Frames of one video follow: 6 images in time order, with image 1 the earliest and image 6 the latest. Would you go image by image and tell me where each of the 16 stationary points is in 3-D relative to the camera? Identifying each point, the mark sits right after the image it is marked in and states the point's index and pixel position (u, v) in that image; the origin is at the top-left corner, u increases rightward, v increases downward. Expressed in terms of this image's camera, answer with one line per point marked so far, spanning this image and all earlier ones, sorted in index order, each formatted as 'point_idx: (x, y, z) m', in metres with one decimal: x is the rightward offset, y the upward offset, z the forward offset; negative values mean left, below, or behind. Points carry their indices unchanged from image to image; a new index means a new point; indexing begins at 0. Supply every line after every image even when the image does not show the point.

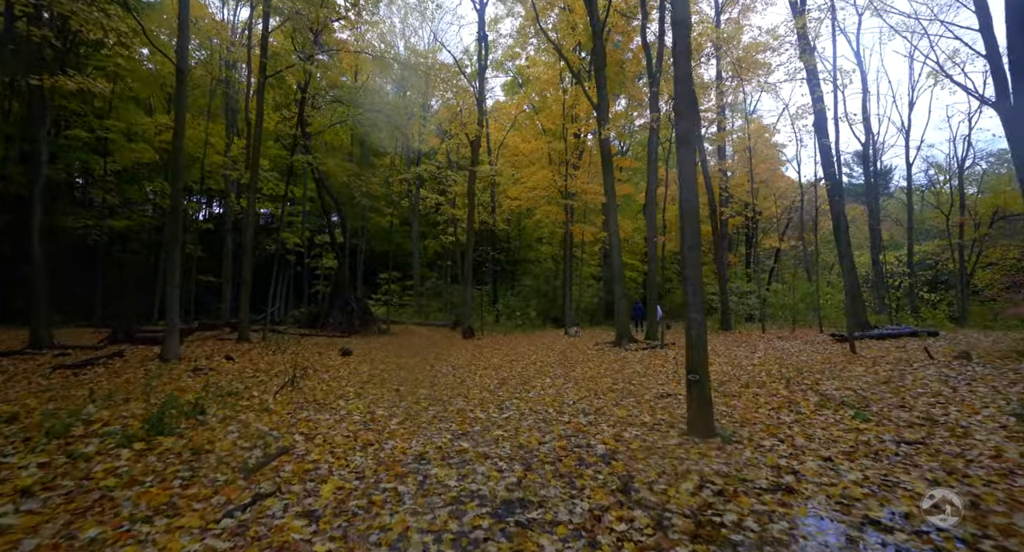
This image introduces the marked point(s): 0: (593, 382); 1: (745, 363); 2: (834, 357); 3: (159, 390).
0: (+1.4, -1.9, +7.9) m
1: (+4.7, -1.8, +9.2) m
2: (+6.2, -1.6, +8.7) m
3: (-4.2, -1.4, +5.4) m
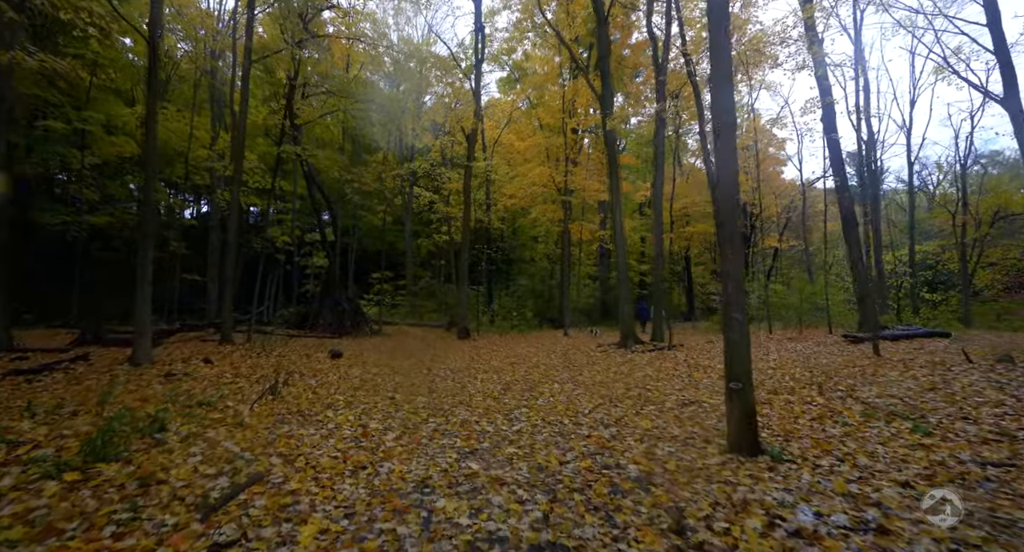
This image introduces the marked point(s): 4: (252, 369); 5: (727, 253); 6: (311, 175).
0: (+1.5, -1.8, +7.3) m
1: (+4.8, -1.8, +8.6) m
2: (+6.2, -1.5, +8.2) m
3: (-4.1, -1.3, +4.7) m
4: (-4.3, -1.6, +7.5) m
5: (+1.9, +0.2, +4.1) m
6: (-8.3, +4.1, +18.7) m
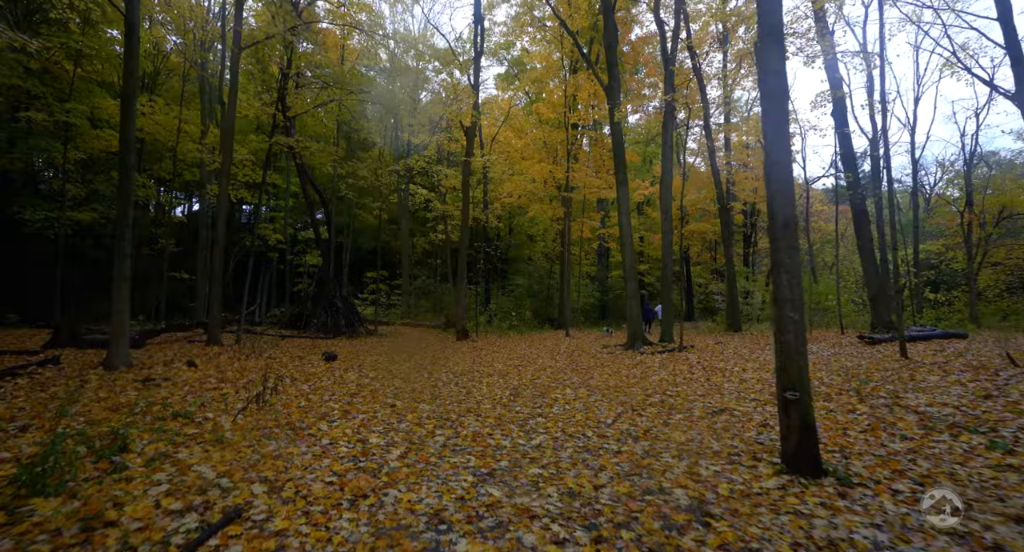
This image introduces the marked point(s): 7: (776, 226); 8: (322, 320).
0: (+1.6, -1.8, +6.8) m
1: (+4.9, -1.7, +8.2) m
2: (+6.4, -1.5, +7.7) m
3: (-3.9, -1.2, +4.2) m
4: (-4.2, -1.5, +7.0) m
5: (+2.1, +0.3, +3.6) m
6: (-8.3, +4.2, +18.1) m
7: (+2.1, +0.4, +3.6) m
8: (-7.3, -1.7, +17.4) m
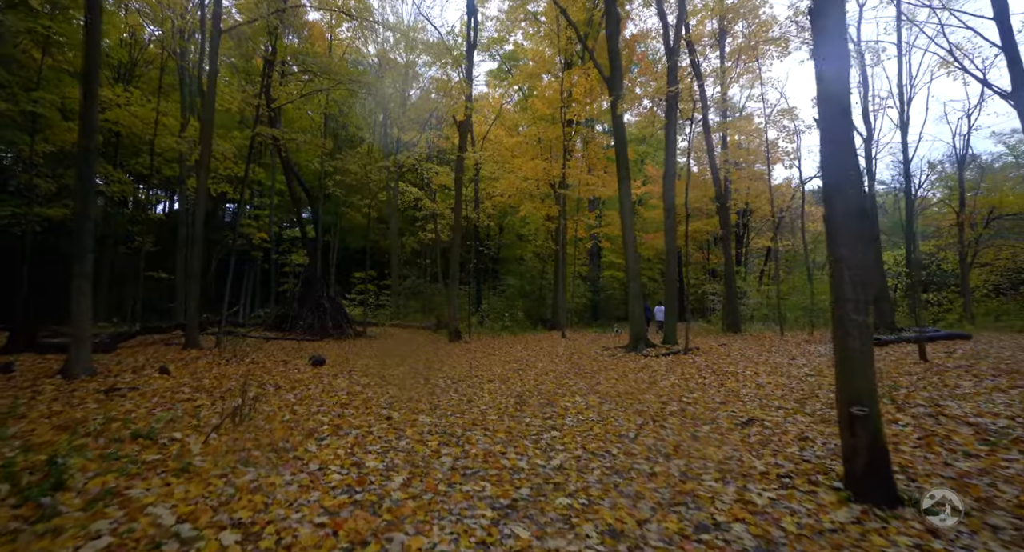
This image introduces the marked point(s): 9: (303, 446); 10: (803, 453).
0: (+1.7, -1.7, +6.3) m
1: (+4.9, -1.7, +7.8) m
2: (+6.4, -1.5, +7.4) m
3: (-3.8, -1.2, +3.5) m
4: (-4.1, -1.5, +6.3) m
5: (+2.3, +0.3, +3.1) m
6: (-8.5, +4.2, +17.3) m
7: (+2.3, +0.4, +3.2) m
8: (-7.5, -1.7, +16.7) m
9: (-1.7, -1.4, +3.6) m
10: (+2.5, -1.5, +3.8) m
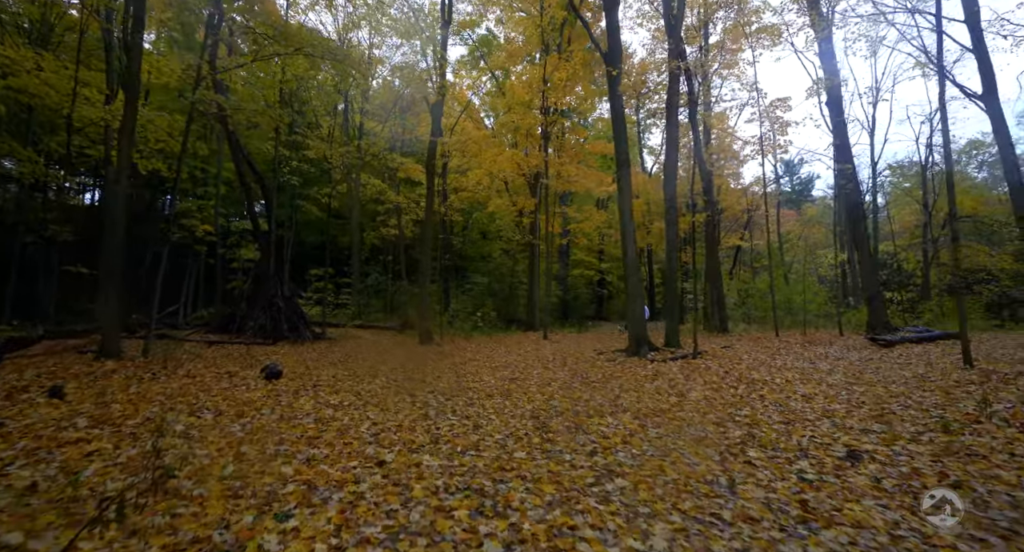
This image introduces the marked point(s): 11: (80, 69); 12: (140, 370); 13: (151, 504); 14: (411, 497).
0: (+1.9, -1.6, +5.2) m
1: (+5.0, -1.6, +6.9) m
2: (+6.5, -1.4, +6.6) m
3: (-3.4, -1.1, +1.9) m
4: (-3.9, -1.3, +4.7) m
5: (+2.7, +0.4, +2.0) m
6: (-9.2, +4.4, +15.2) m
7: (+2.7, +0.5, +2.1) m
8: (-8.2, -1.5, +14.7) m
9: (-1.3, -1.3, +2.2) m
10: (+2.9, -1.4, +2.8) m
11: (-13.7, +6.6, +14.2) m
12: (-5.6, -1.4, +6.8) m
13: (-2.0, -1.2, +2.5) m
14: (-0.6, -1.4, +2.9) m
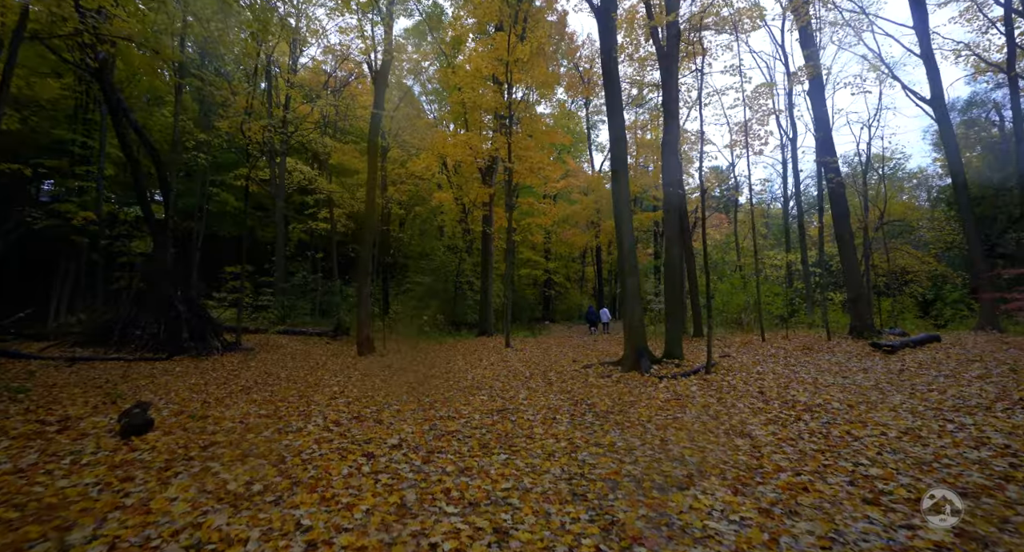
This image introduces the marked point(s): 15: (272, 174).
0: (+2.2, -1.6, +3.3) m
1: (+4.9, -1.6, +5.5) m
2: (+6.5, -1.4, +5.5) m
3: (-2.6, -1.0, -0.6) m
4: (-3.6, -1.3, +2.0) m
5: (+3.4, +0.4, +0.3) m
6: (-10.2, +4.5, +11.7) m
7: (+3.4, +0.5, +0.4) m
8: (-9.2, -1.4, +11.3) m
9: (-0.5, -1.2, 0.0) m
10: (+3.5, -1.4, +1.1) m
11: (-14.5, +6.7, +10.1) m
12: (-5.5, -1.3, +3.9) m
13: (-1.3, -1.2, +0.2) m
14: (0.0, -1.3, +0.7) m
15: (-9.4, +4.3, +17.8) m
